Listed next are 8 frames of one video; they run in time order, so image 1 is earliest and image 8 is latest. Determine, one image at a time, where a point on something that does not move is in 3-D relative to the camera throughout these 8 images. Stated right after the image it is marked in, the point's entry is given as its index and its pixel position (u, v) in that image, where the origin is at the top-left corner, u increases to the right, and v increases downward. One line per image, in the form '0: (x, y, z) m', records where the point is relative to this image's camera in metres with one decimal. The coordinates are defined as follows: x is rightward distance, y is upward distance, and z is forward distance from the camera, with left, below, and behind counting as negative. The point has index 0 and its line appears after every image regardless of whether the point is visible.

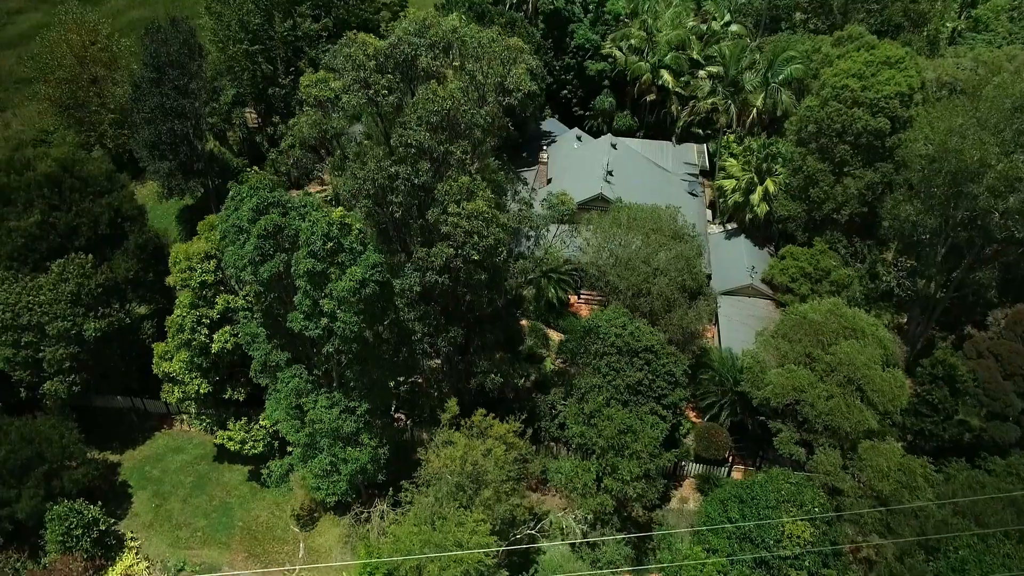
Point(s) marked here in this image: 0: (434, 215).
0: (-2.1, +2.0, +16.9) m
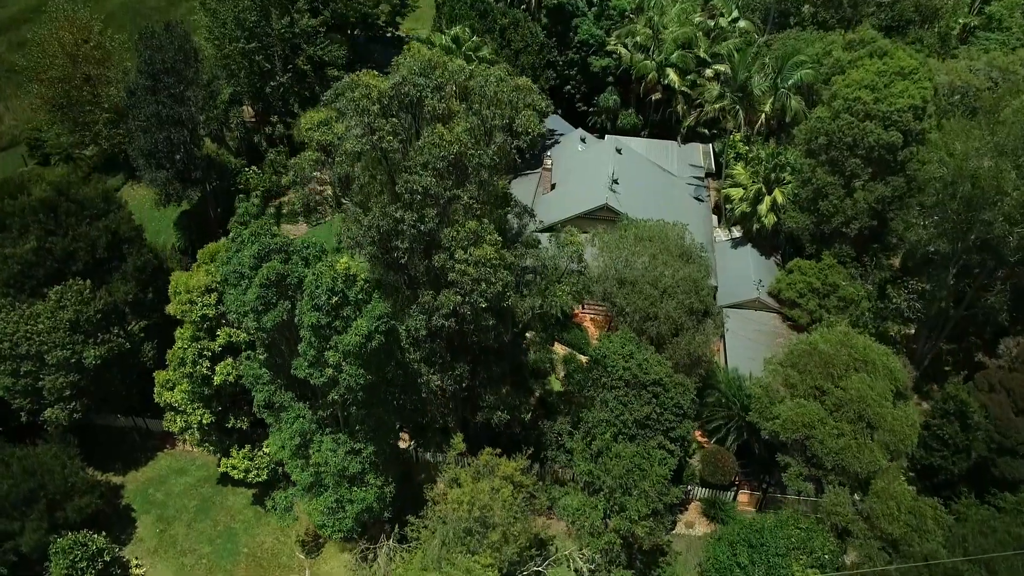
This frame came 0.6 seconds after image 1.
0: (-1.9, +0.7, +16.4) m
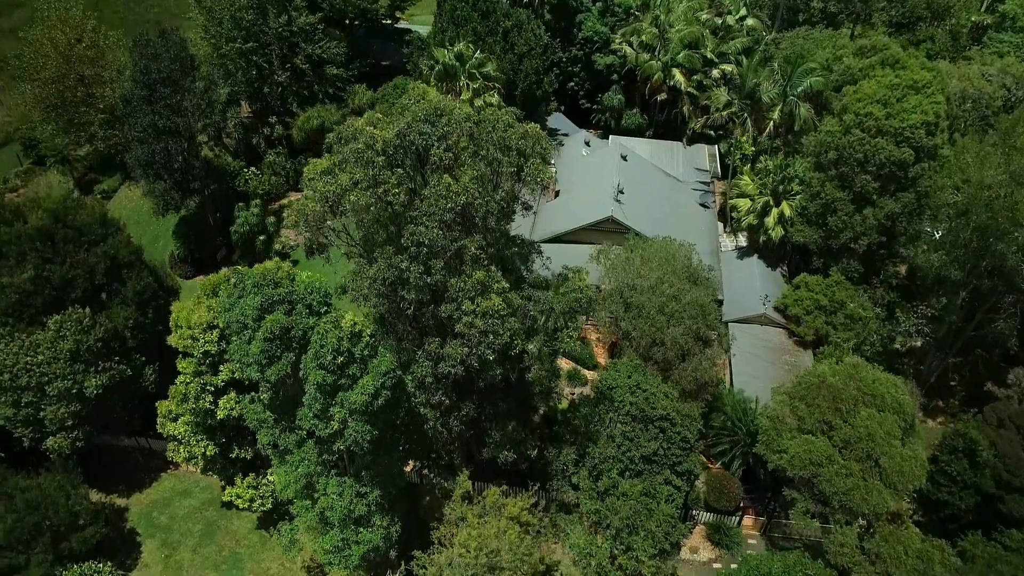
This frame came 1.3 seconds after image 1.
0: (-1.7, -0.6, +16.1) m
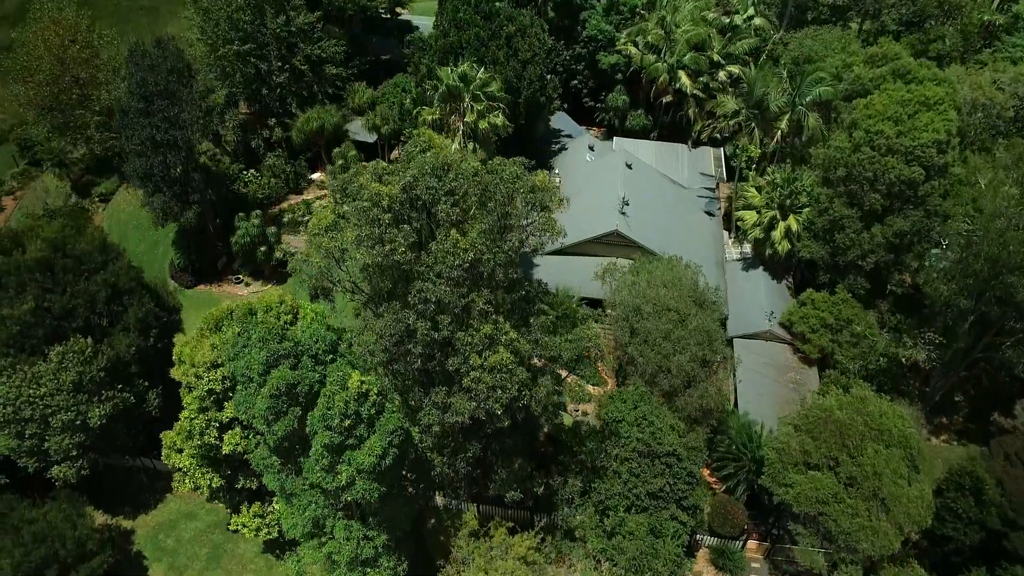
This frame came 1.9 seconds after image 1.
0: (-1.5, -2.0, +15.9) m
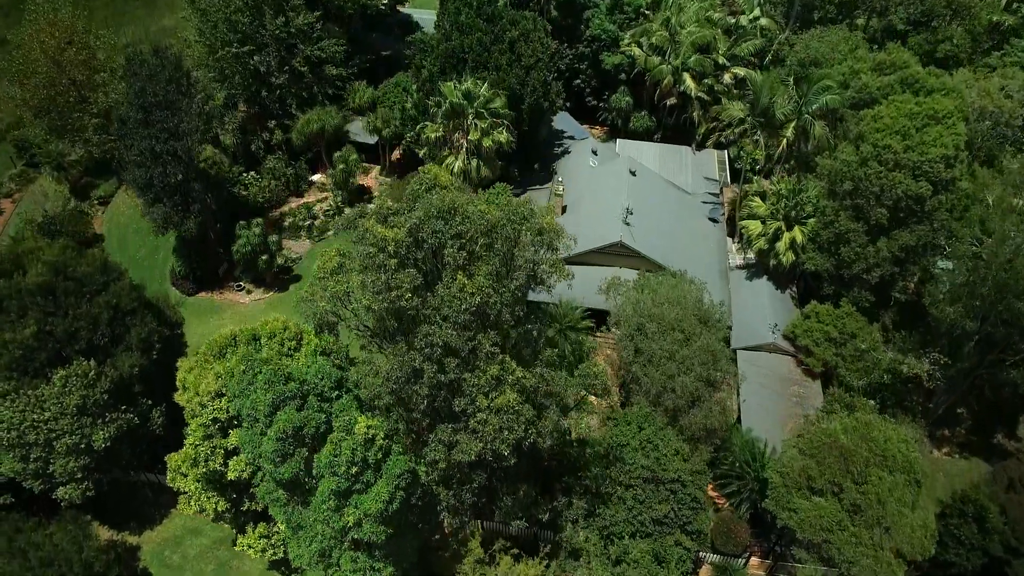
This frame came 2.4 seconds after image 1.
0: (-1.3, -3.1, +15.9) m
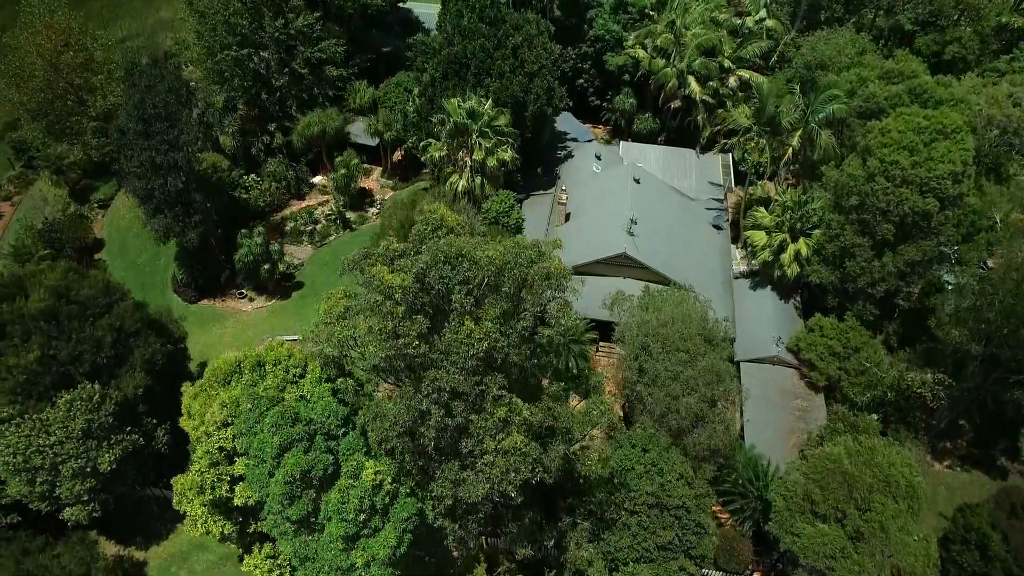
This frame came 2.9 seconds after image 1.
0: (-1.1, -4.2, +15.8) m
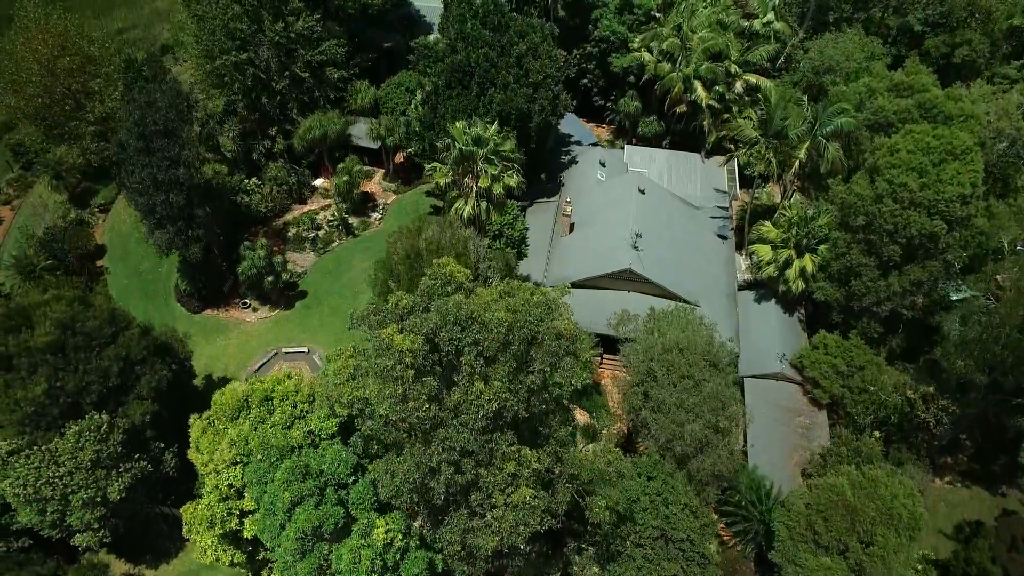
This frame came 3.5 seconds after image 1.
0: (-0.9, -5.6, +16.0) m
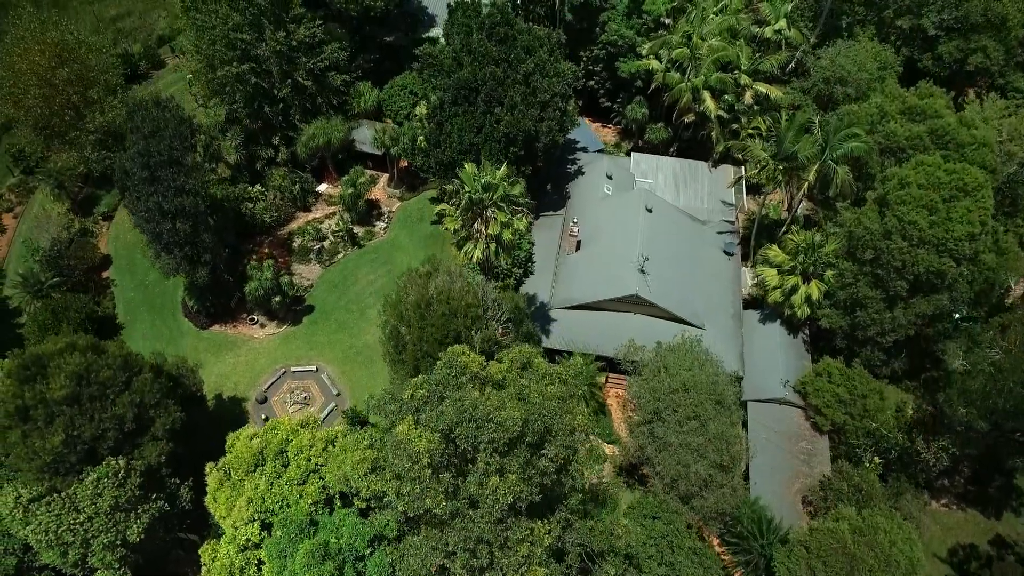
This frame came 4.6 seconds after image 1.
0: (-0.5, -7.9, +16.5) m
